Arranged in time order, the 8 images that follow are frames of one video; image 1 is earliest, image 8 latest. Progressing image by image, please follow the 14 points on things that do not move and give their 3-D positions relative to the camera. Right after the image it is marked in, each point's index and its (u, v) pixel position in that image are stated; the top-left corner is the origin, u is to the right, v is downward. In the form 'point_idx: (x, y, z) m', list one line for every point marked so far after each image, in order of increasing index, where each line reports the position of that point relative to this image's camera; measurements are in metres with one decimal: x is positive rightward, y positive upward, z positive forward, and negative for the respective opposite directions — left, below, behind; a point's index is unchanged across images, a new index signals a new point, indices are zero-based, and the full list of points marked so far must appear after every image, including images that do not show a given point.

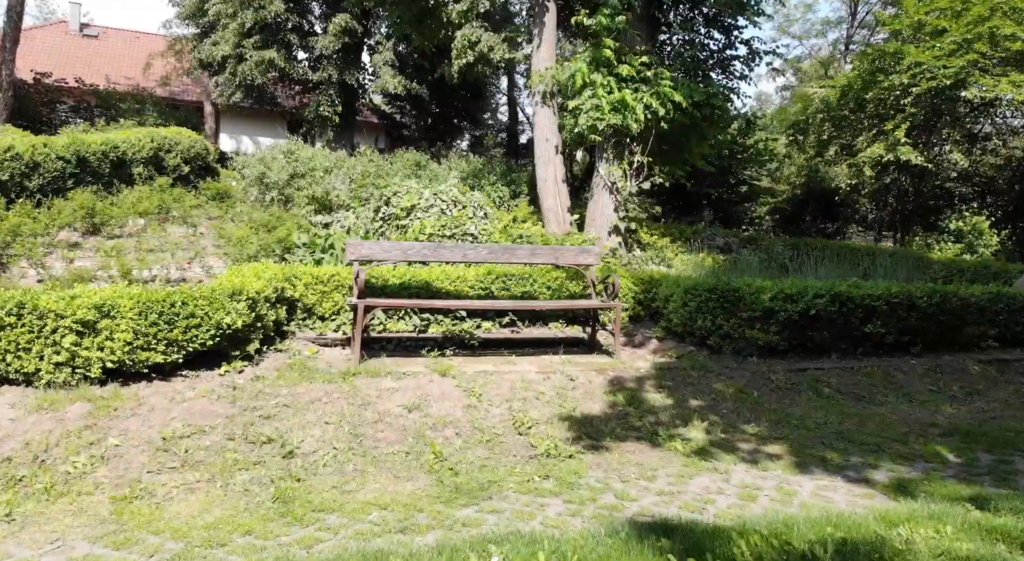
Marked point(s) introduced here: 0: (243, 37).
0: (-5.9, +5.6, +17.0) m
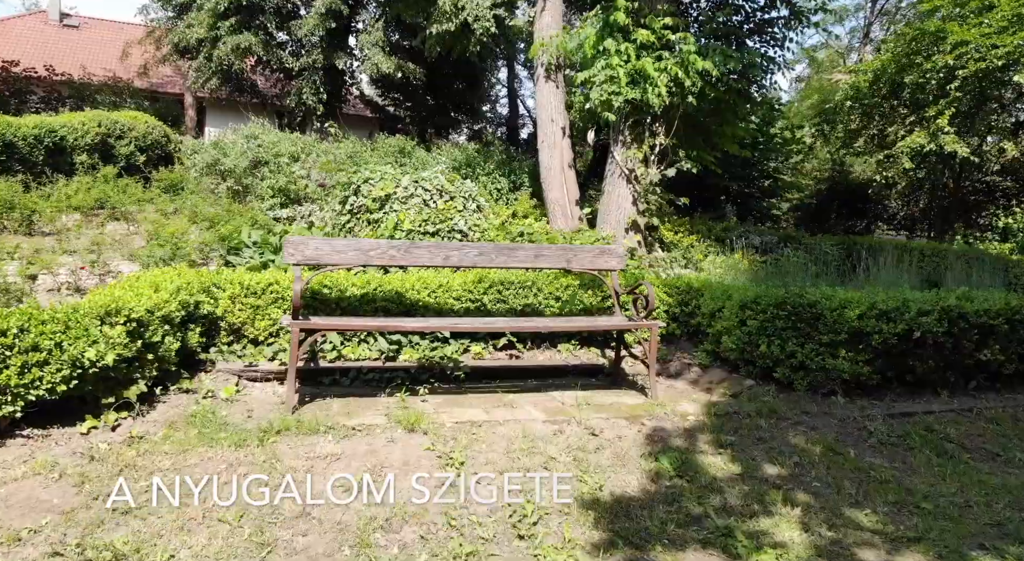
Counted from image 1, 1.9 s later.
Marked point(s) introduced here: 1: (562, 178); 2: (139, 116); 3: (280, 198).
0: (-5.9, +5.5, +15.3) m
1: (+0.6, +1.3, +9.4) m
2: (-6.4, +2.8, +12.6) m
3: (-2.9, +1.1, +9.3) m
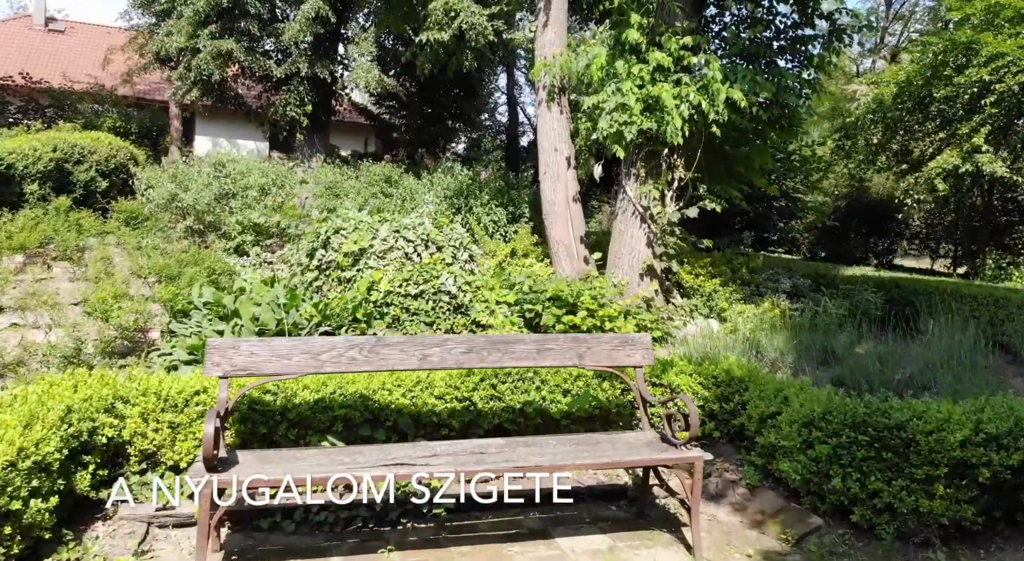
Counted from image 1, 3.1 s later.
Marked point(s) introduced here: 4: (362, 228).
0: (-5.9, +5.0, +14.2) m
1: (+0.6, +0.7, +8.3) m
2: (-6.4, +2.2, +11.5) m
3: (-2.9, +0.5, +8.2) m
4: (-1.3, +0.4, +6.3) m
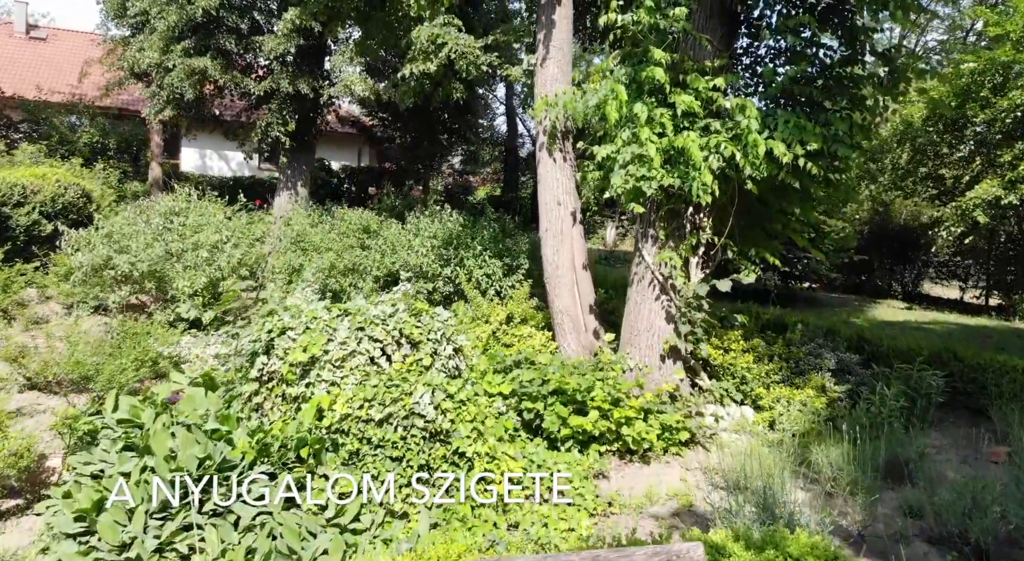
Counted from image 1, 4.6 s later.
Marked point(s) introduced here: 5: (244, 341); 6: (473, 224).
0: (-6.0, +4.2, +12.9) m
1: (+0.6, 0.0, +7.0) m
2: (-6.5, +1.5, +10.3) m
3: (-2.9, -0.2, +6.9) m
4: (-1.4, -0.3, +5.0) m
5: (-1.9, -0.4, +5.2) m
6: (-0.5, +0.7, +9.2) m
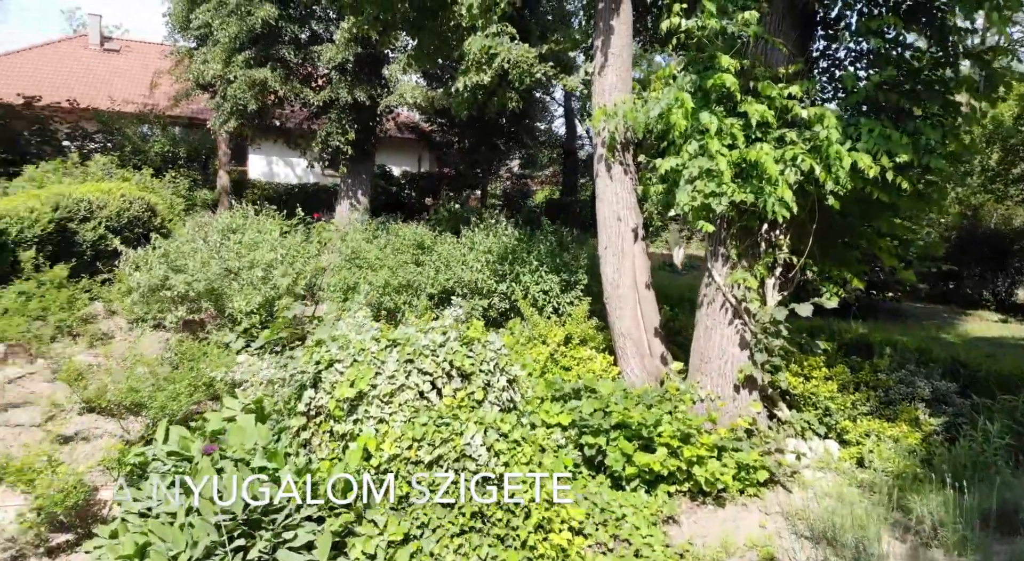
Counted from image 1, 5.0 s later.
0: (-4.9, +4.0, +13.0) m
1: (+1.1, -0.2, +6.6) m
2: (-5.6, +1.3, +10.4) m
3: (-2.4, -0.4, +6.8) m
4: (-0.9, -0.5, +4.8) m
5: (-1.5, -0.6, +5.0) m
6: (+0.2, +0.5, +8.8) m
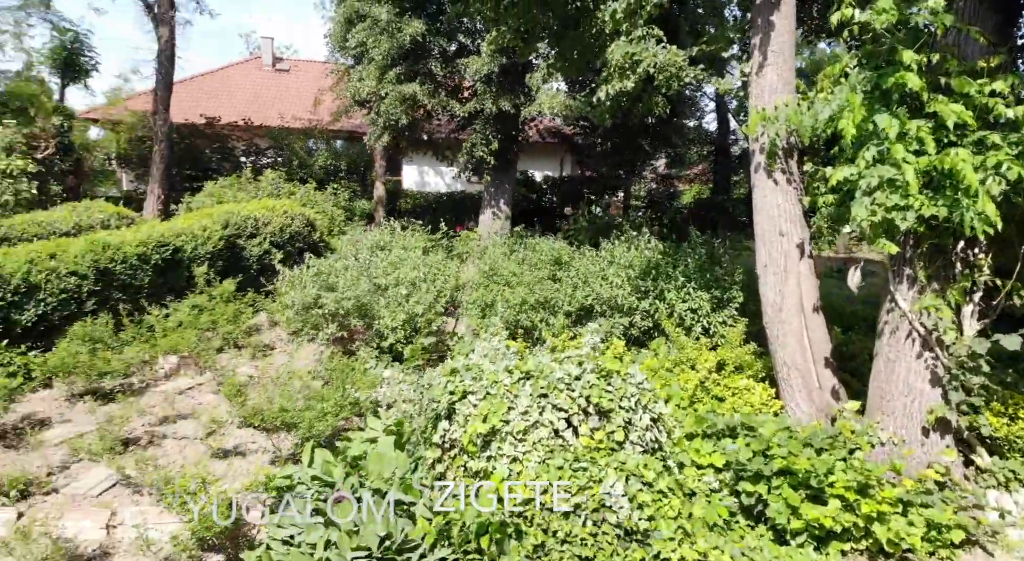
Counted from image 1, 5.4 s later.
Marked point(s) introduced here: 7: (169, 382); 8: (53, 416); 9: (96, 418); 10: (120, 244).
0: (-2.3, +3.8, +13.4) m
1: (+2.3, -0.4, +5.9) m
2: (-3.5, +1.1, +11.0) m
3: (-1.1, -0.6, +6.8) m
4: (-0.1, -0.7, +4.6) m
5: (-0.6, -0.8, +4.9) m
6: (+1.9, +0.3, +8.3) m
7: (-3.3, -1.0, +7.2) m
8: (-3.8, -1.1, +6.1) m
9: (-3.4, -1.1, +6.0) m
10: (-4.3, +0.4, +8.1) m
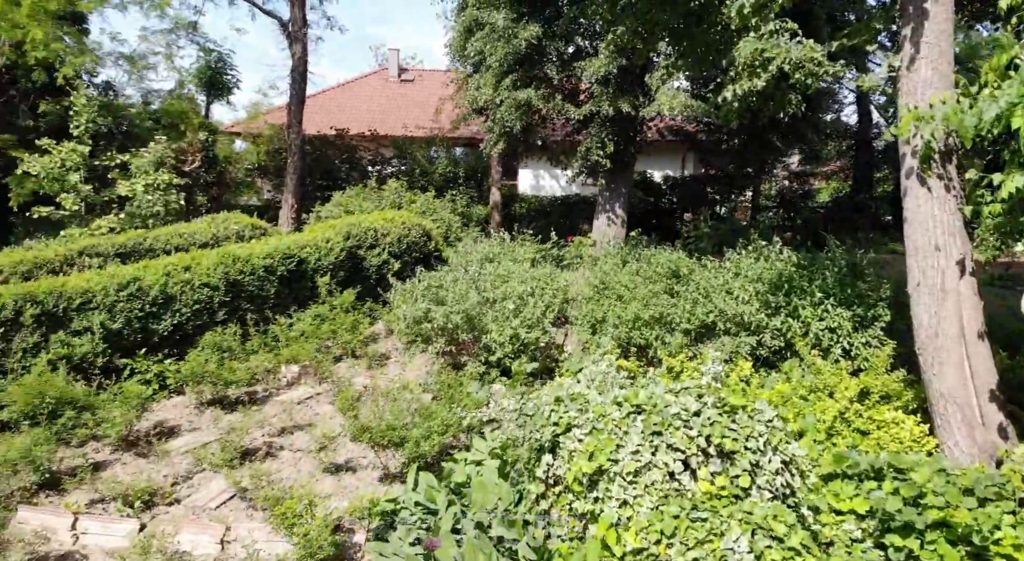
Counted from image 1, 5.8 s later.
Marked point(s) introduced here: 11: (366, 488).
0: (-0.1, +3.7, +13.4) m
1: (+3.2, -0.5, +5.2) m
2: (-1.8, +1.0, +11.2) m
3: (0.0, -0.7, +6.6) m
4: (+0.6, -0.8, +4.2) m
5: (+0.1, -0.9, +4.6) m
6: (+3.1, +0.2, +7.6) m
7: (-2.2, -1.1, +7.3) m
8: (-2.9, -1.2, +6.4) m
9: (-2.5, -1.2, +6.2) m
10: (-3.0, +0.3, +8.4) m
11: (-1.0, -1.5, +5.3) m
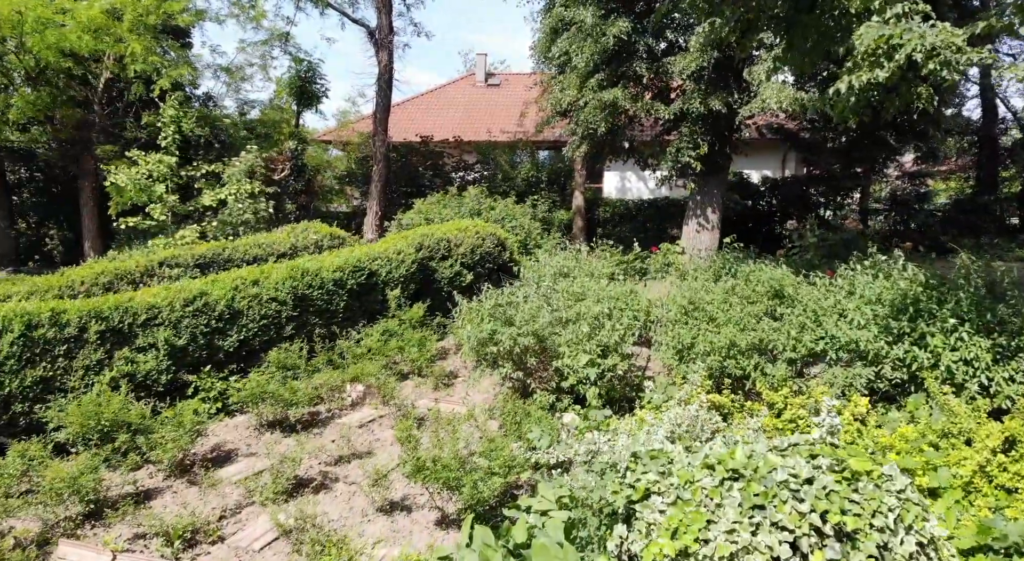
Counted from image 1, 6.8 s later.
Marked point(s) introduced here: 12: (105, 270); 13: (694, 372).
0: (+1.3, +3.5, +12.7) m
1: (+3.6, -0.7, +4.2) m
2: (-0.6, +0.8, +10.7) m
3: (+0.6, -0.9, +6.0) m
4: (+0.9, -1.0, +3.5) m
5: (+0.5, -1.1, +4.0) m
6: (+3.9, 0.0, +6.6) m
7: (-1.5, -1.3, +6.9) m
8: (-2.2, -1.4, +6.1) m
9: (-1.9, -1.4, +5.8) m
10: (-2.1, +0.1, +8.1) m
11: (-0.6, -1.6, +4.8) m
12: (-4.8, +0.1, +8.6) m
13: (+1.4, -0.7, +5.8) m
